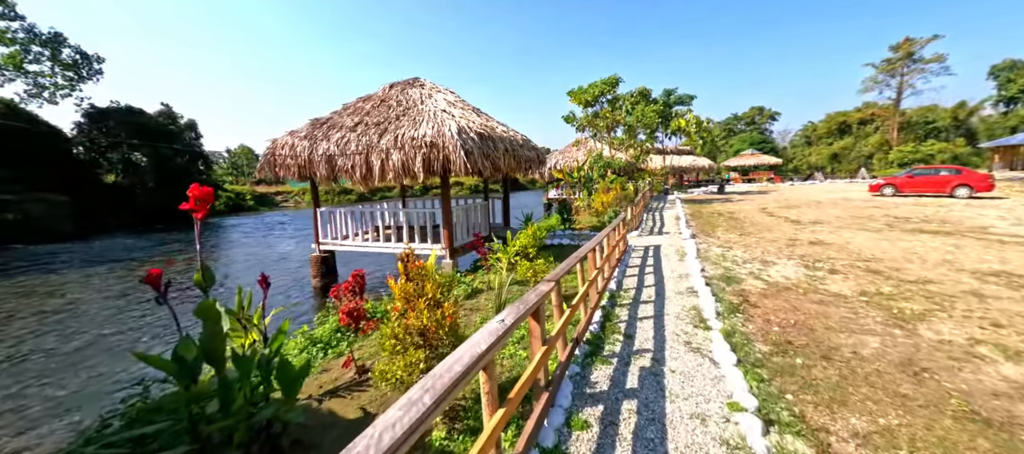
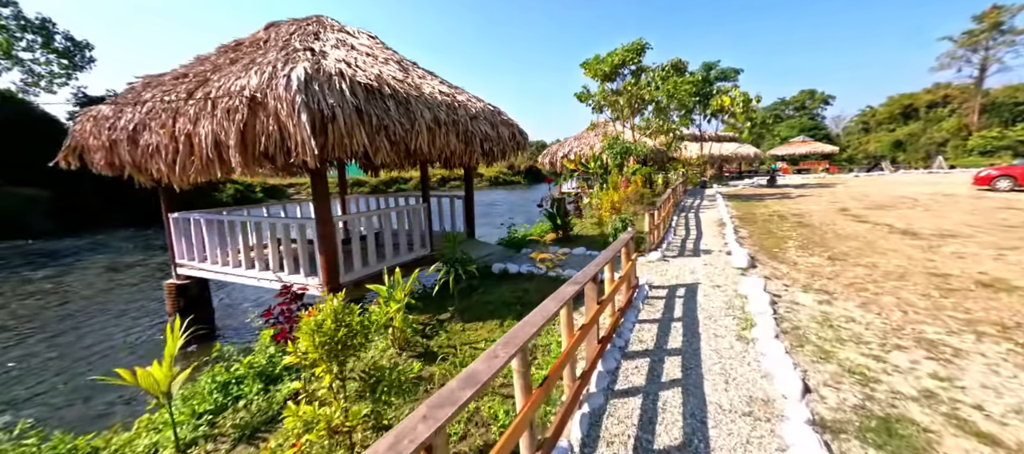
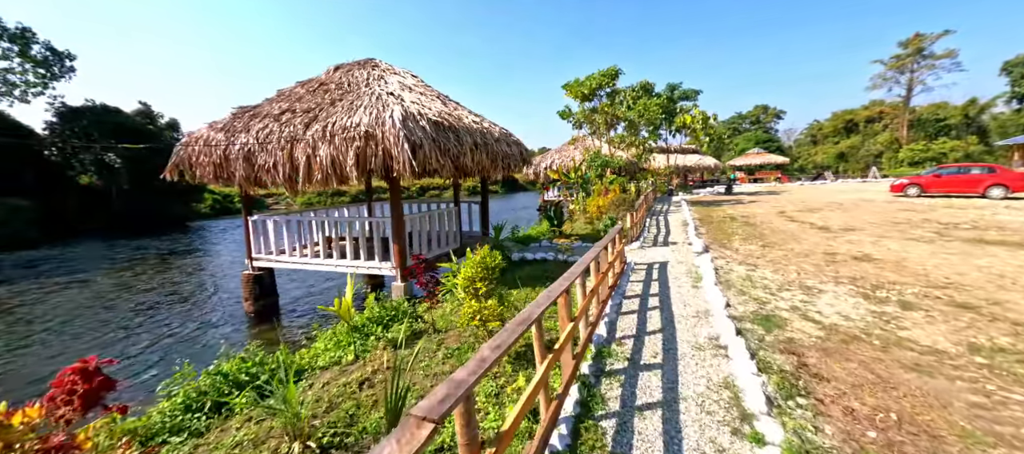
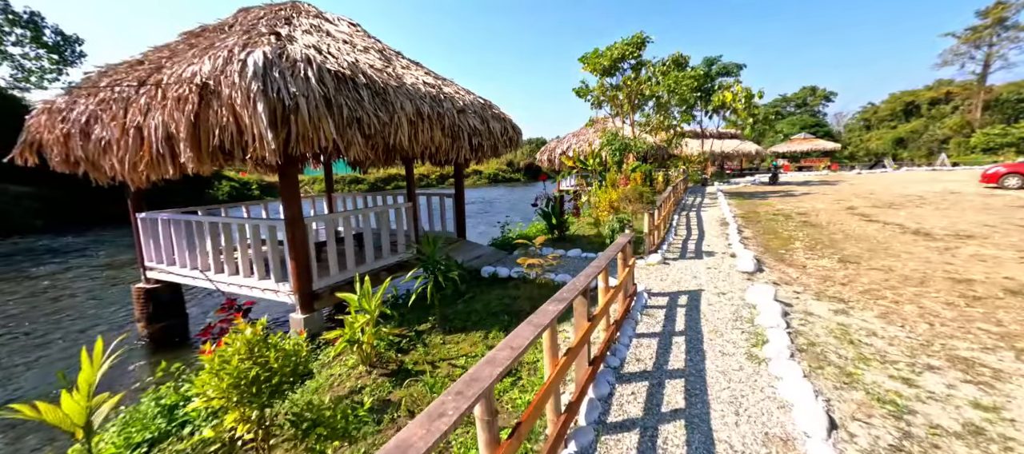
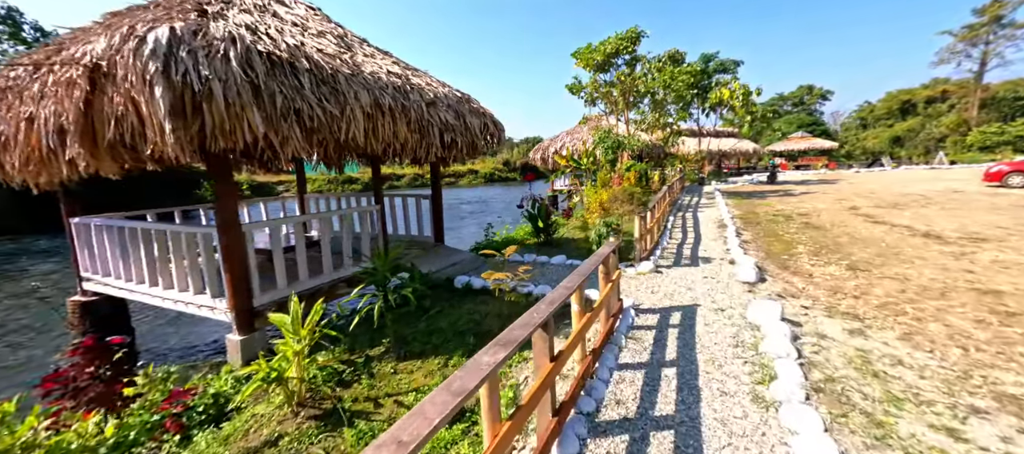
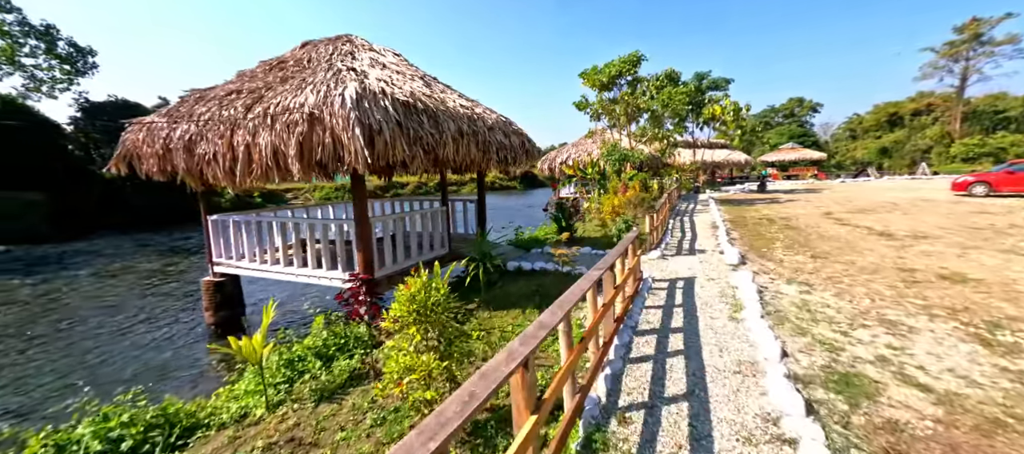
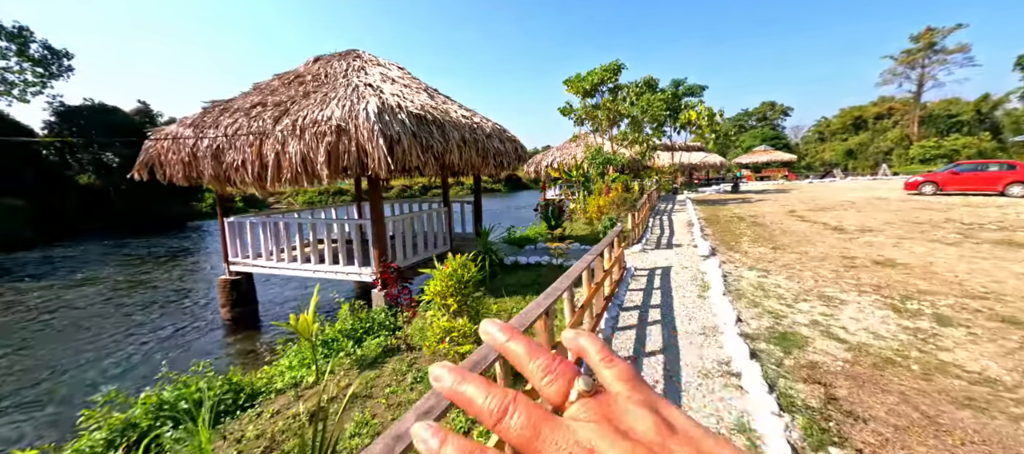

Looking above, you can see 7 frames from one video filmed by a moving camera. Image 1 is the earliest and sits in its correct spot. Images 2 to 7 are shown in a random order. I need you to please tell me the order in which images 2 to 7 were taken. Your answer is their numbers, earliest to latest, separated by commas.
3, 7, 6, 2, 4, 5
